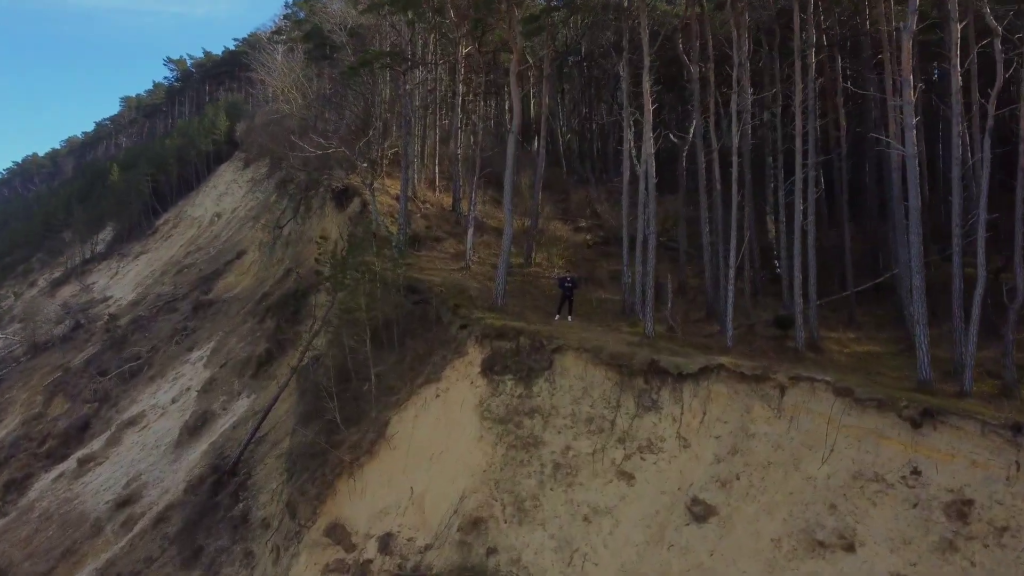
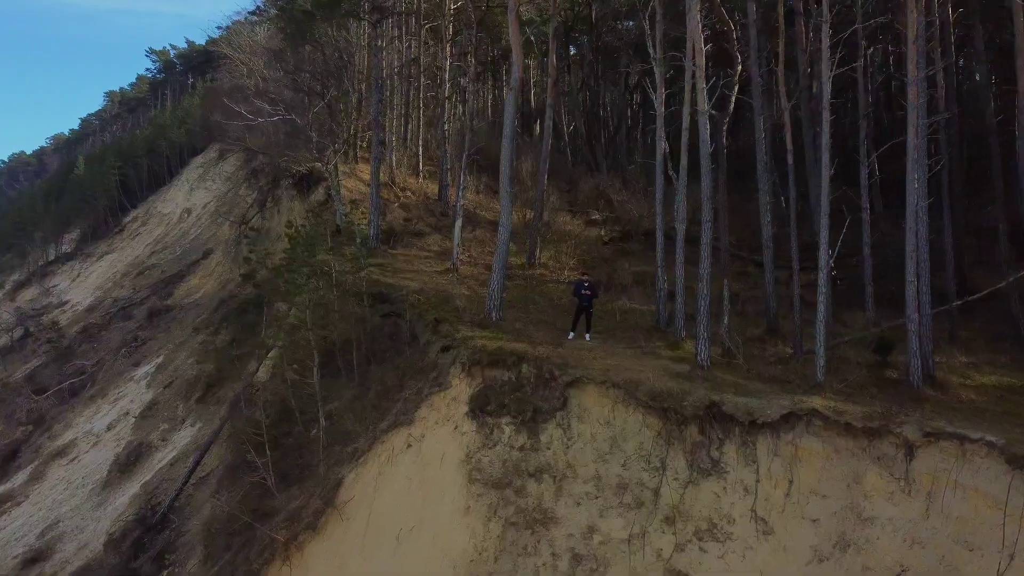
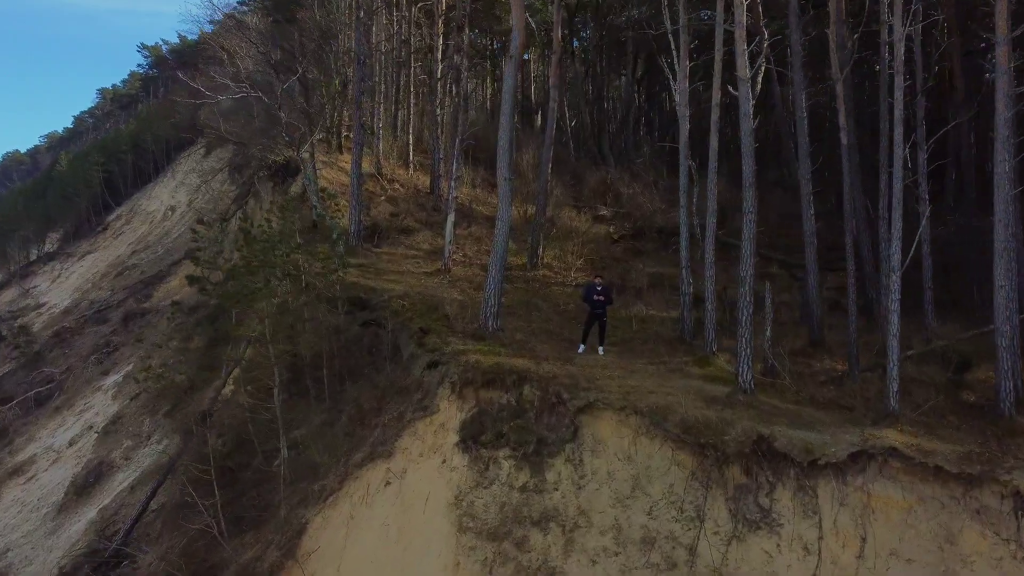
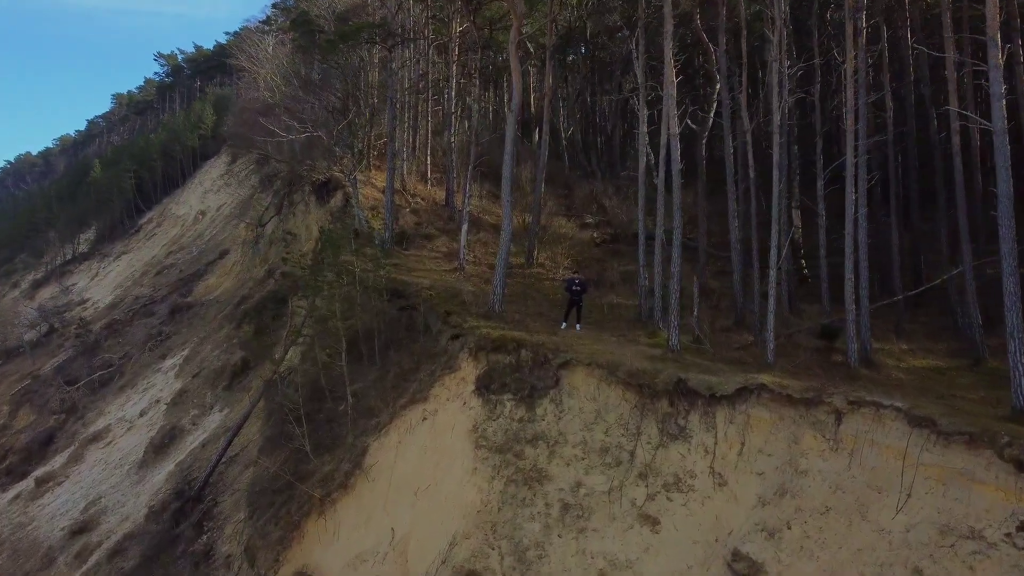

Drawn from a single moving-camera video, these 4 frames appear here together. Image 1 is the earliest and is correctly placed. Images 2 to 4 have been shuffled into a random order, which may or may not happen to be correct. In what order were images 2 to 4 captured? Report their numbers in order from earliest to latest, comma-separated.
4, 2, 3
